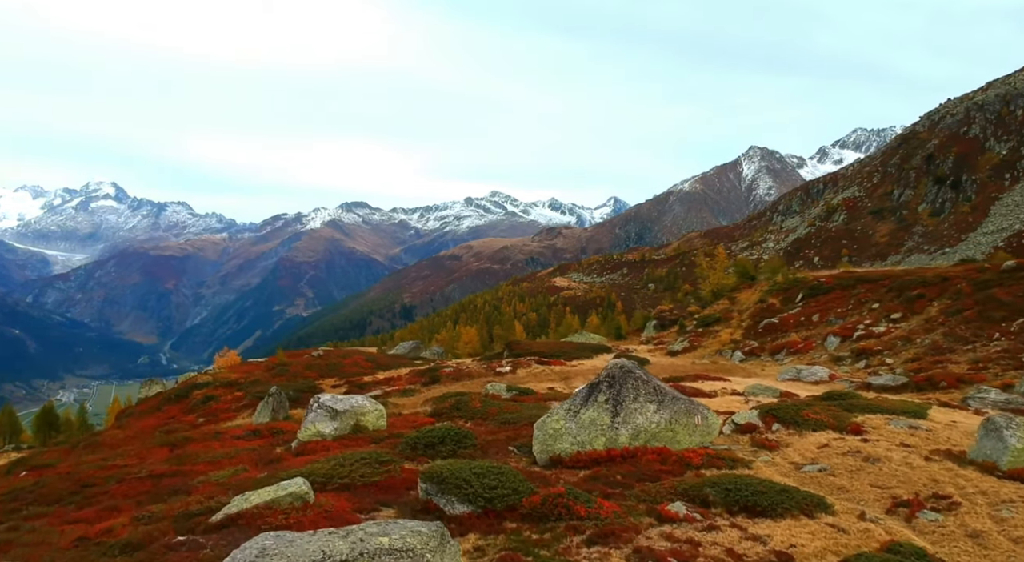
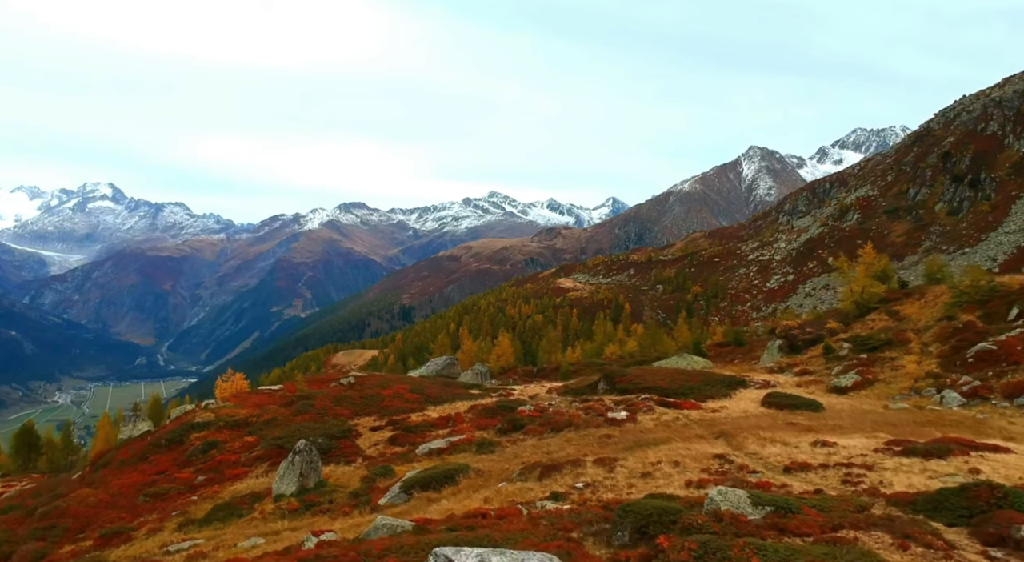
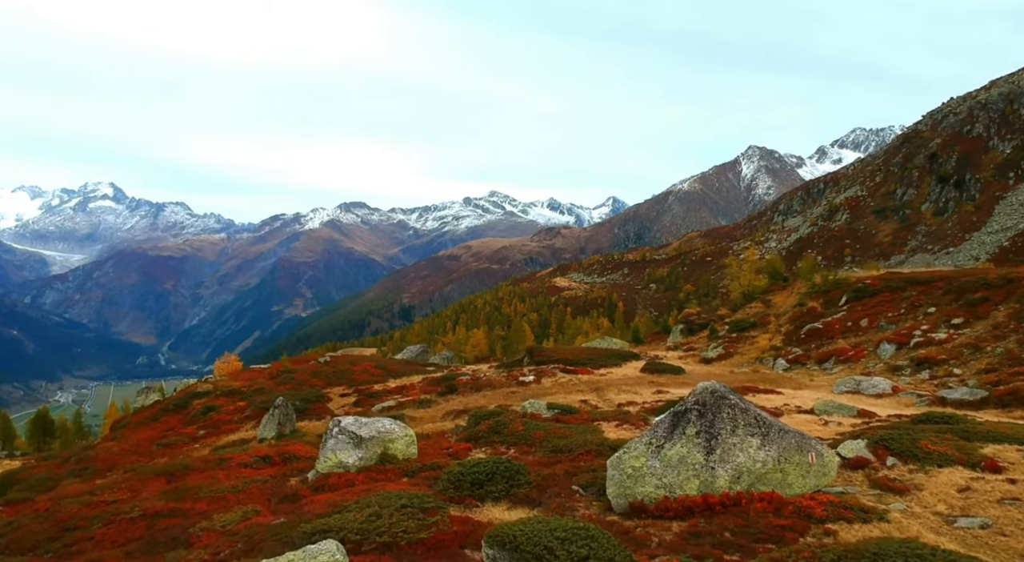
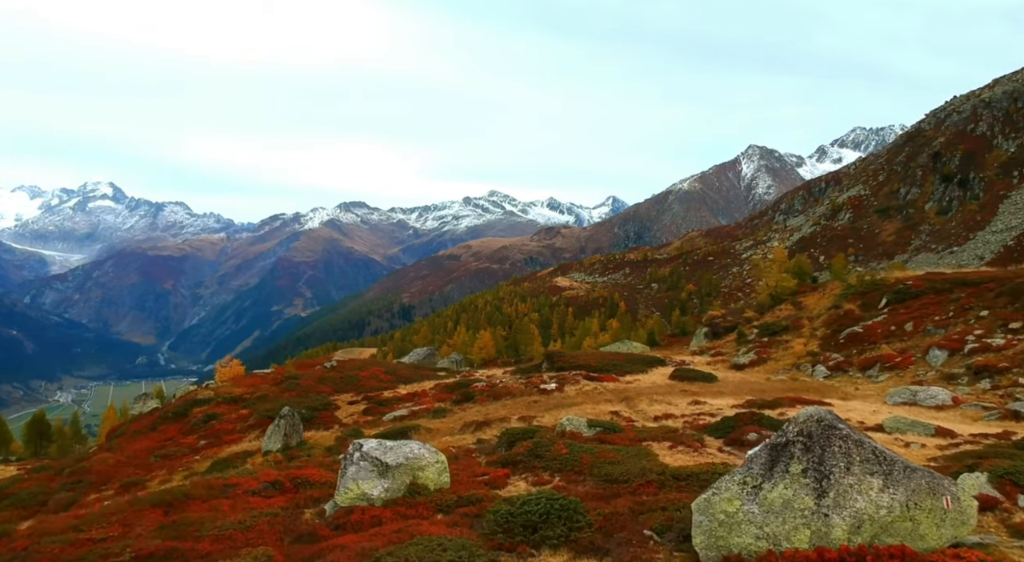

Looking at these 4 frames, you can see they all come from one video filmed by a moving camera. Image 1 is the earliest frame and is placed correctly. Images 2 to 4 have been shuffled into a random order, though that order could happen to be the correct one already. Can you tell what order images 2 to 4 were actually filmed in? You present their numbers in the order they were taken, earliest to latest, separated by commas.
3, 4, 2
